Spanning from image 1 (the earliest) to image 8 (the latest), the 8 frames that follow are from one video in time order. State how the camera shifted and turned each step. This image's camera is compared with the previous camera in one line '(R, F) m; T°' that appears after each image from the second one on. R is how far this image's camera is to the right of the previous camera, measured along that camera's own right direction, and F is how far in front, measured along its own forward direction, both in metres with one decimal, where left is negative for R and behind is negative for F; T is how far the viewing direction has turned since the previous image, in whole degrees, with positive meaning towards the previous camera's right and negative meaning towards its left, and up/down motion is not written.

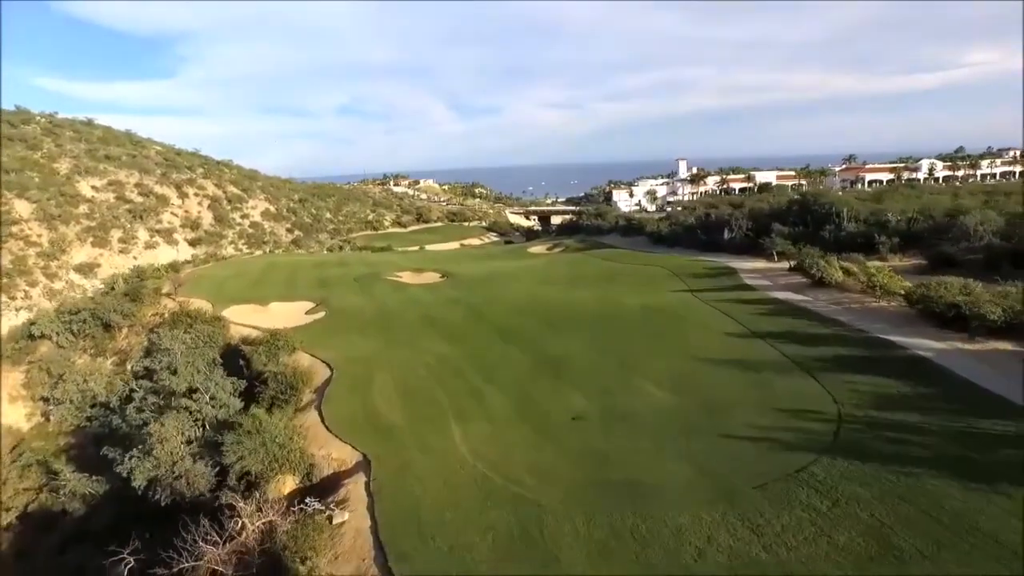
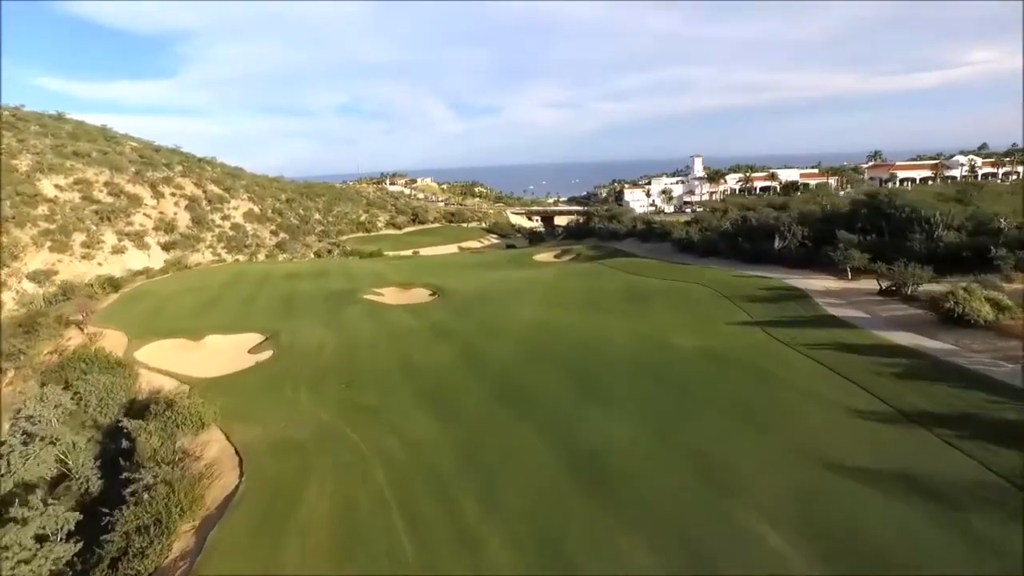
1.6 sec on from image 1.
(-0.2, +5.7) m; 0°
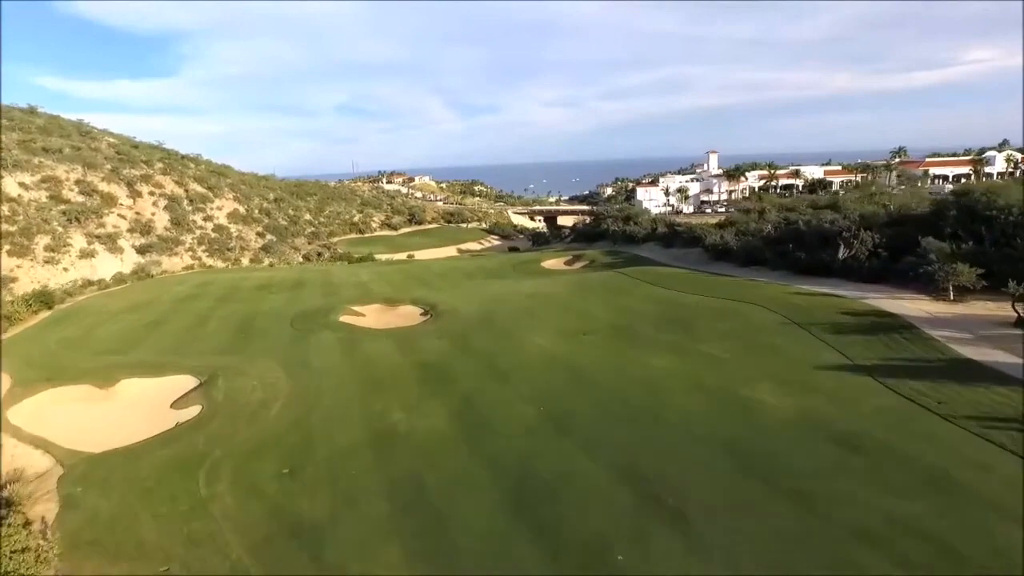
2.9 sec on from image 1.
(-0.3, +4.8) m; 0°
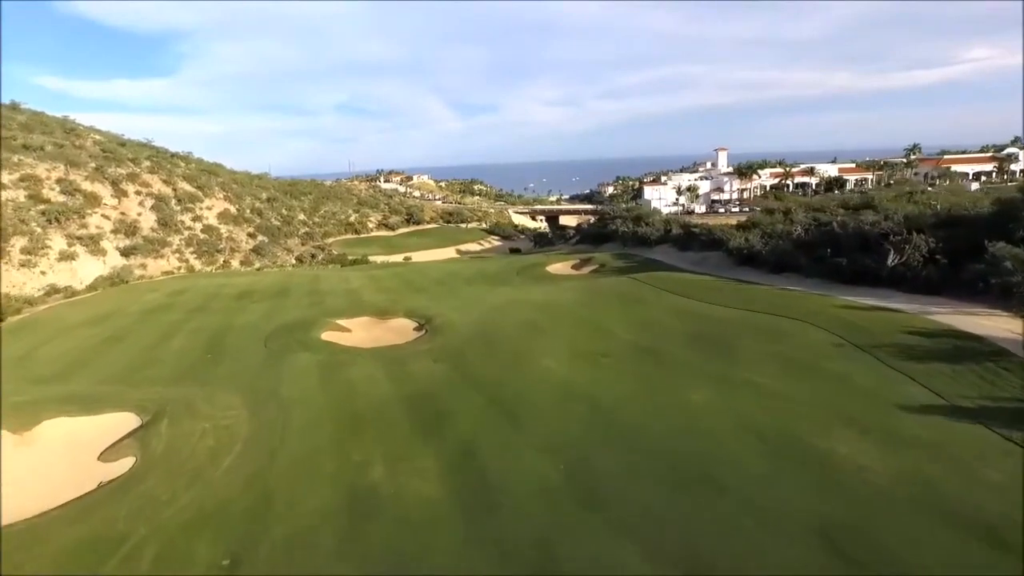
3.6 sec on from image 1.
(-0.2, +2.6) m; 0°
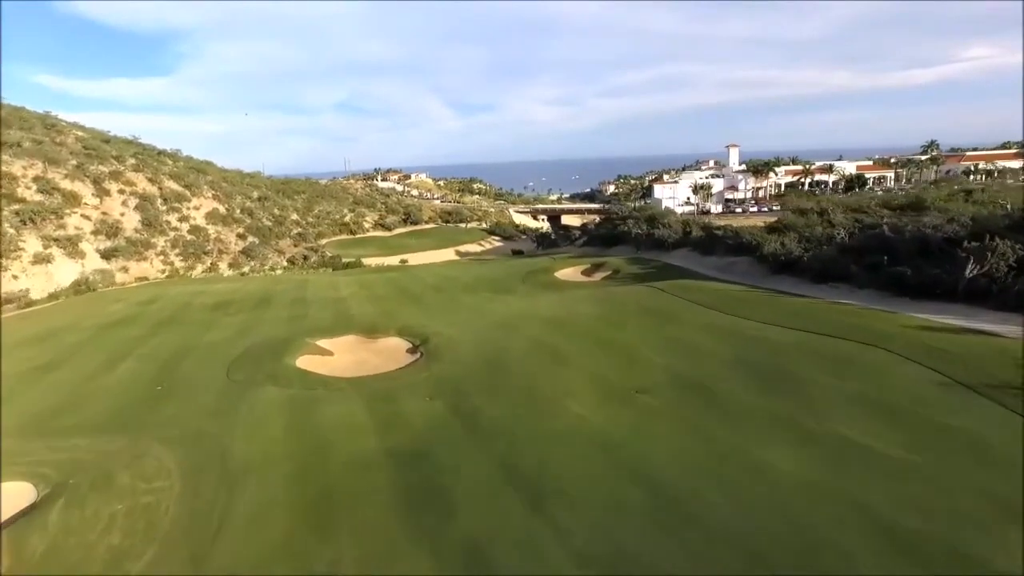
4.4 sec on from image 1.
(-0.3, +3.0) m; 0°
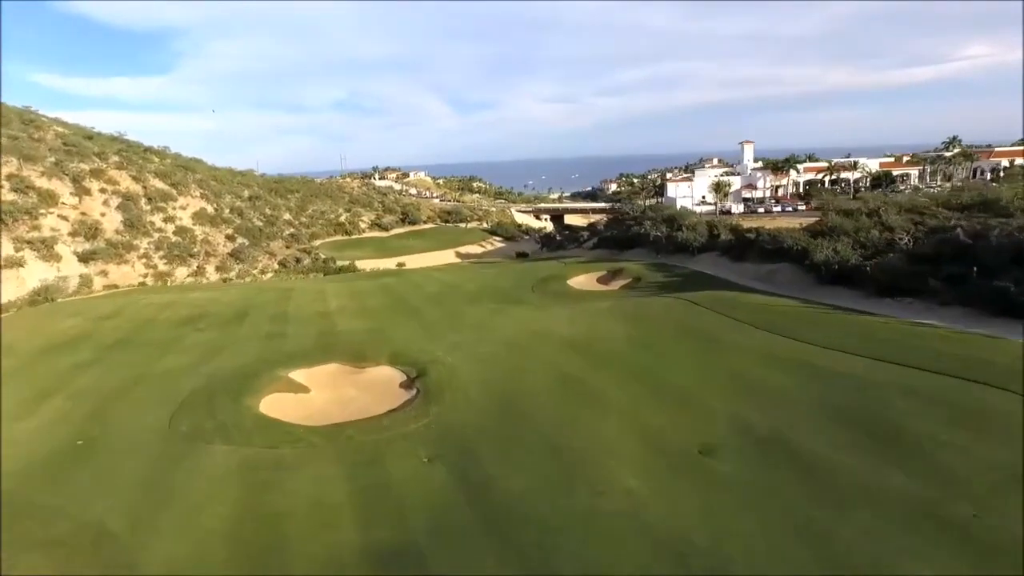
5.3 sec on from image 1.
(-0.4, +3.2) m; 0°
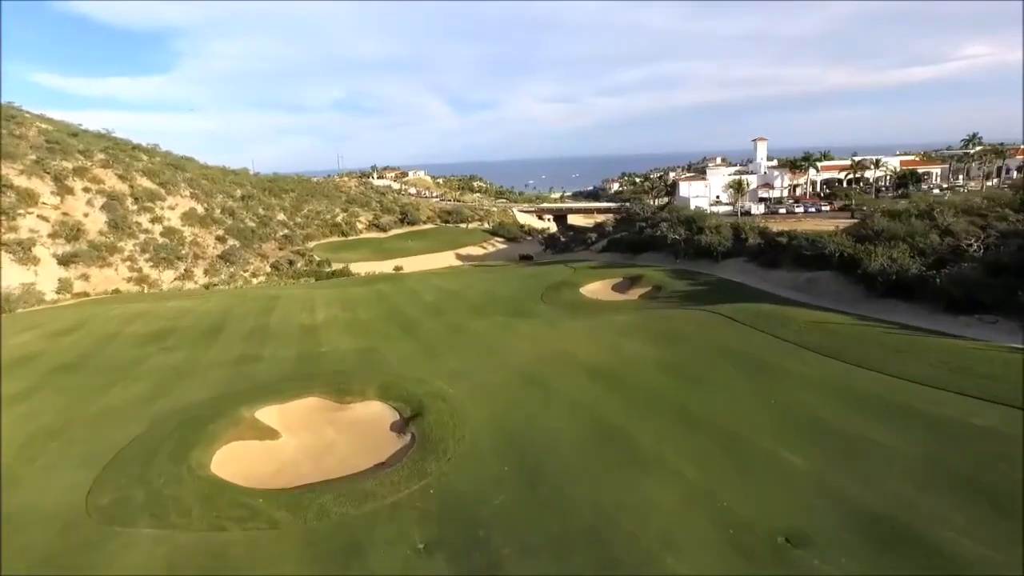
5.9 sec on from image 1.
(-0.3, +2.6) m; 0°
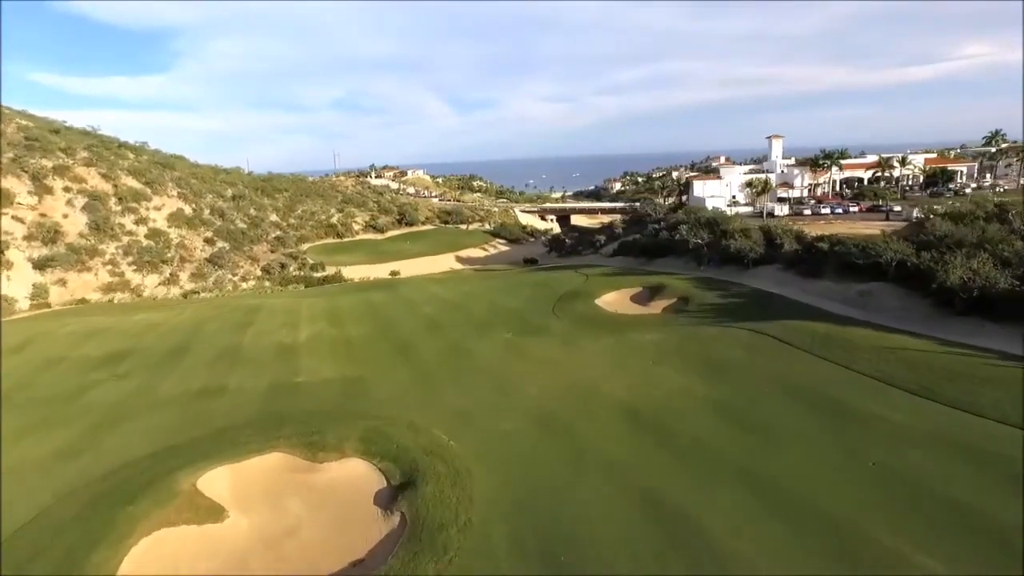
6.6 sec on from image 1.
(-0.3, +2.8) m; 0°
